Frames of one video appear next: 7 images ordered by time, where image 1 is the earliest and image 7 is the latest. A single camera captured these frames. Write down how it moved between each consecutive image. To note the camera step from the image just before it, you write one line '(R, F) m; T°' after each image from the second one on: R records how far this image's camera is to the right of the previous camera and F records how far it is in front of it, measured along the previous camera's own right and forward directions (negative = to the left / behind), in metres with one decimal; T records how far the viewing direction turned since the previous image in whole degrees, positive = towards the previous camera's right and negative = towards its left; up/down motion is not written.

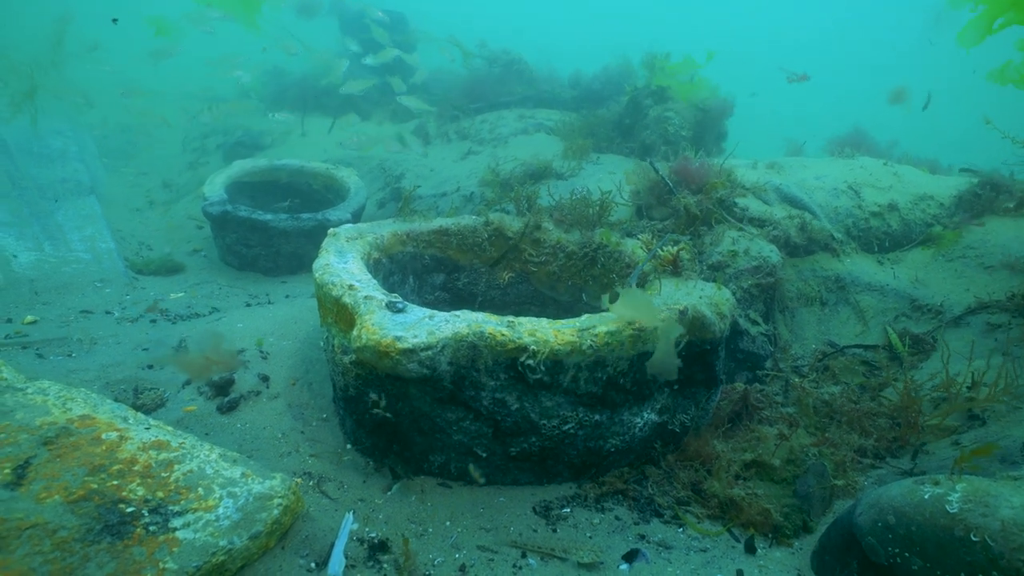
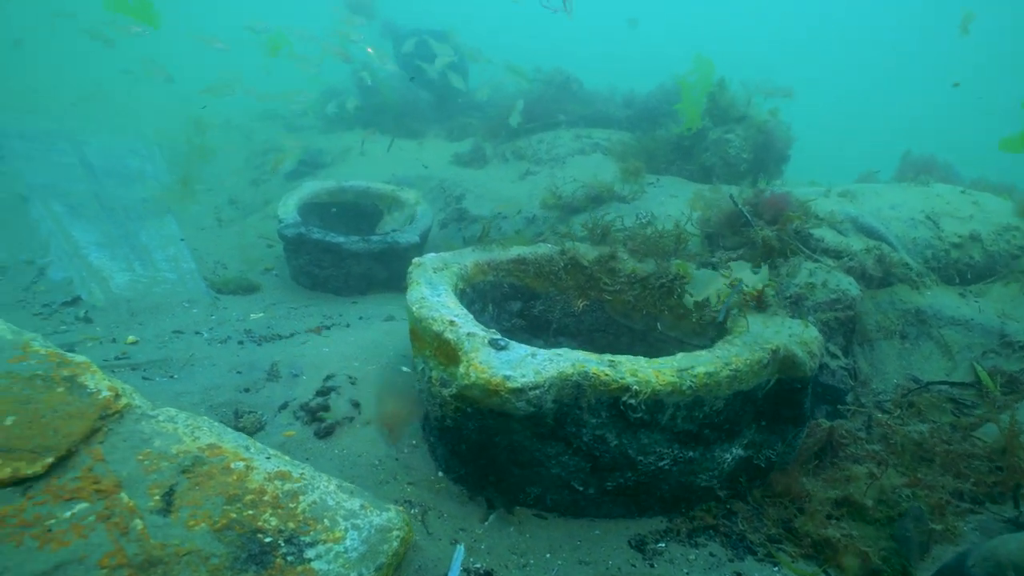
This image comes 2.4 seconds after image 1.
(-0.3, -0.1) m; -3°
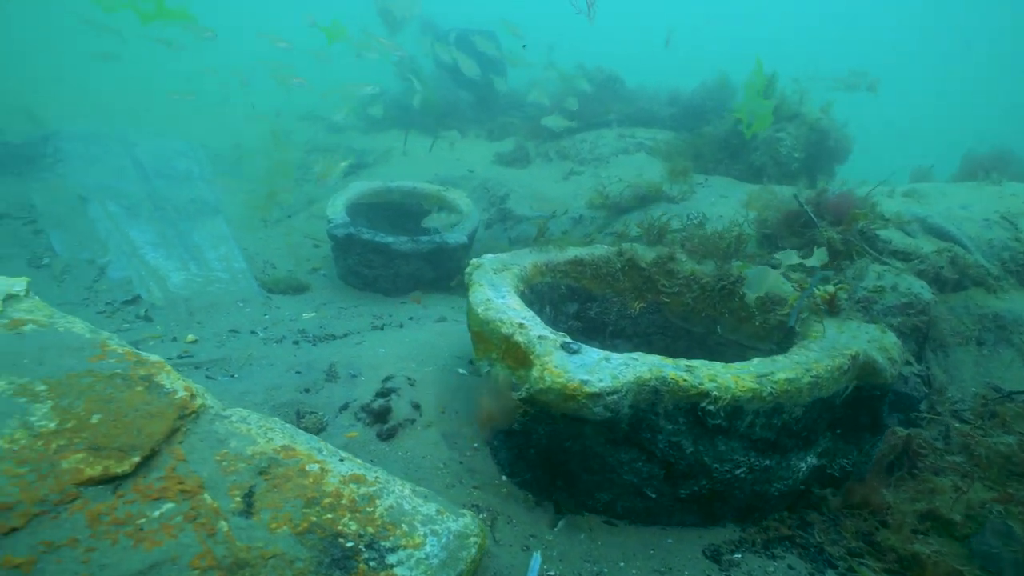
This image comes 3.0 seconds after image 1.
(-0.2, 0.0) m; -2°
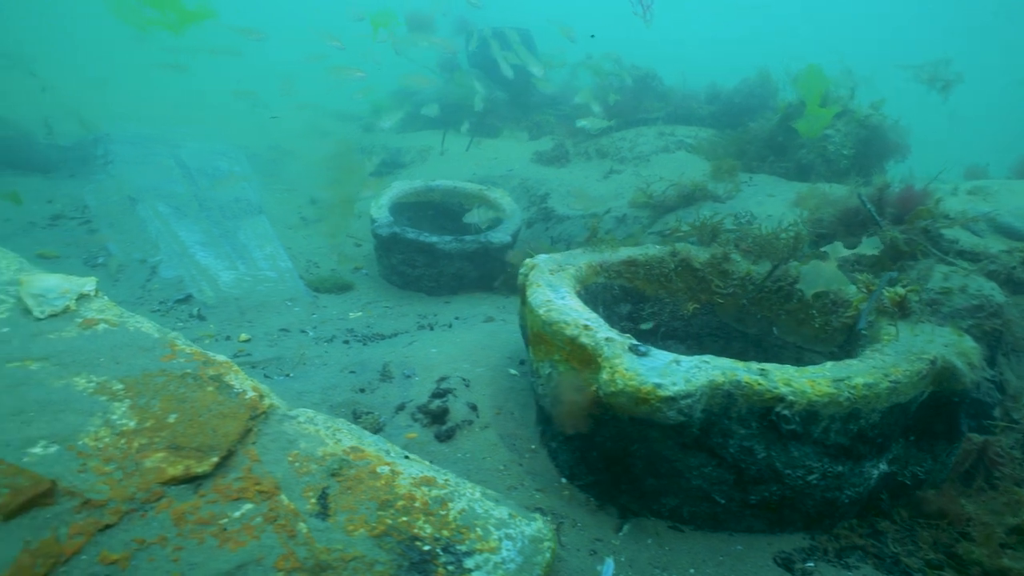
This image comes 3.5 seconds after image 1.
(-0.2, 0.0) m; -2°
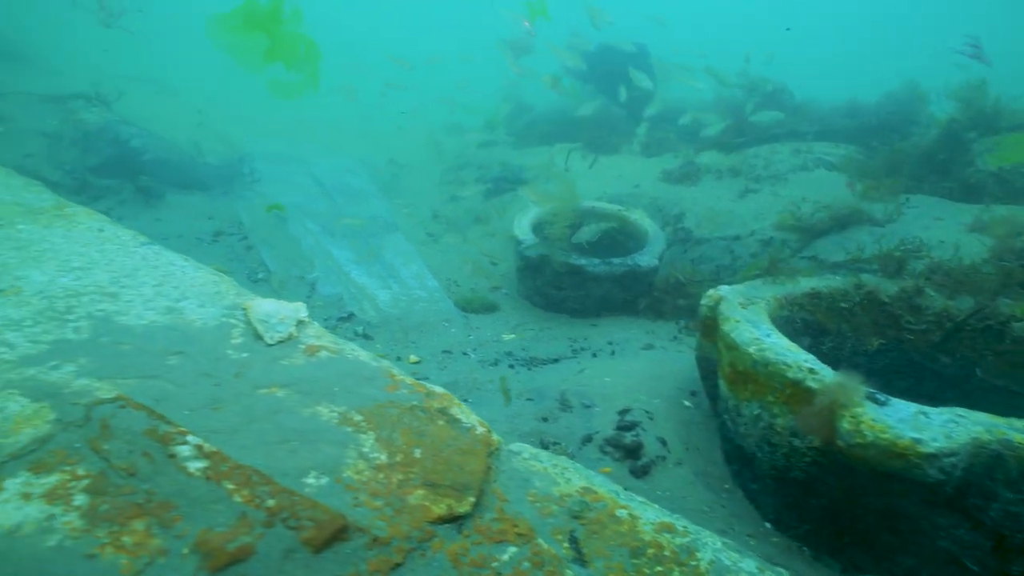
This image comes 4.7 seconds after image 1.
(-0.7, 0.0) m; -7°
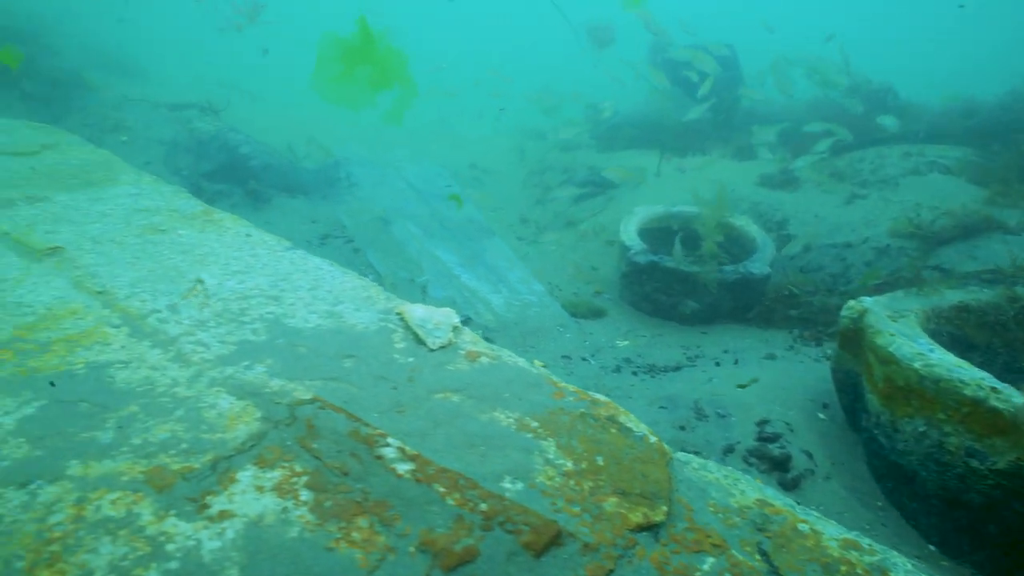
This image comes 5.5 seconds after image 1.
(-0.5, -0.1) m; -5°
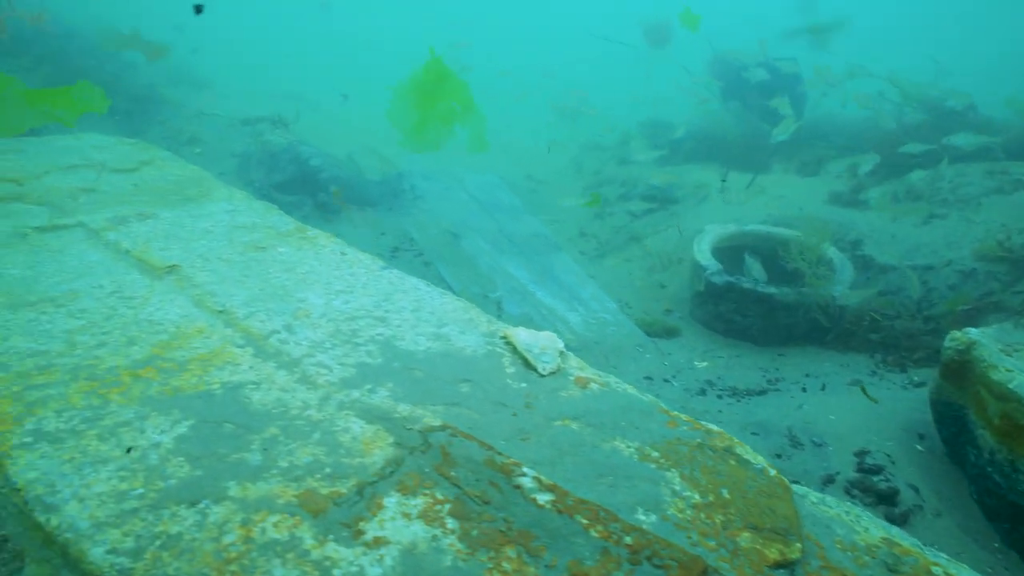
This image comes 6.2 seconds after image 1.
(-0.4, -0.1) m; -3°
